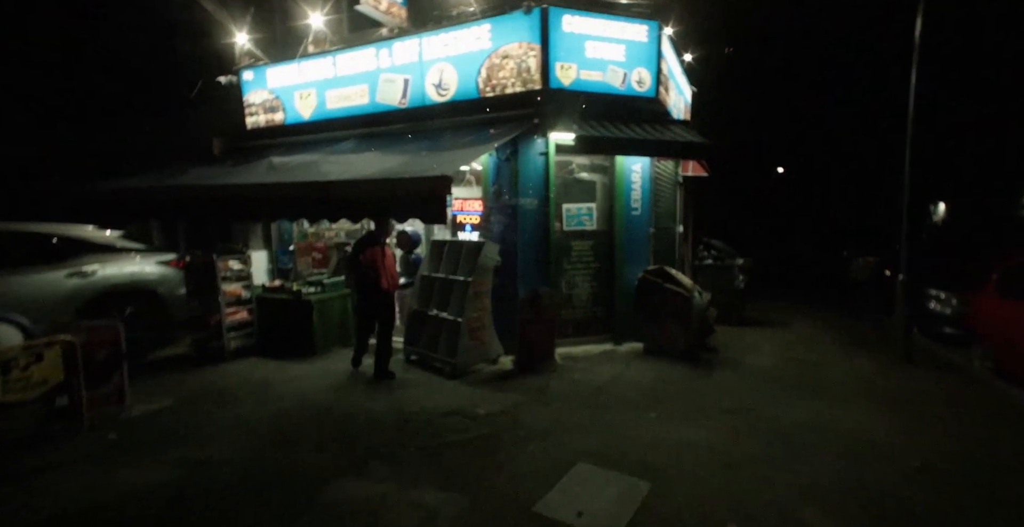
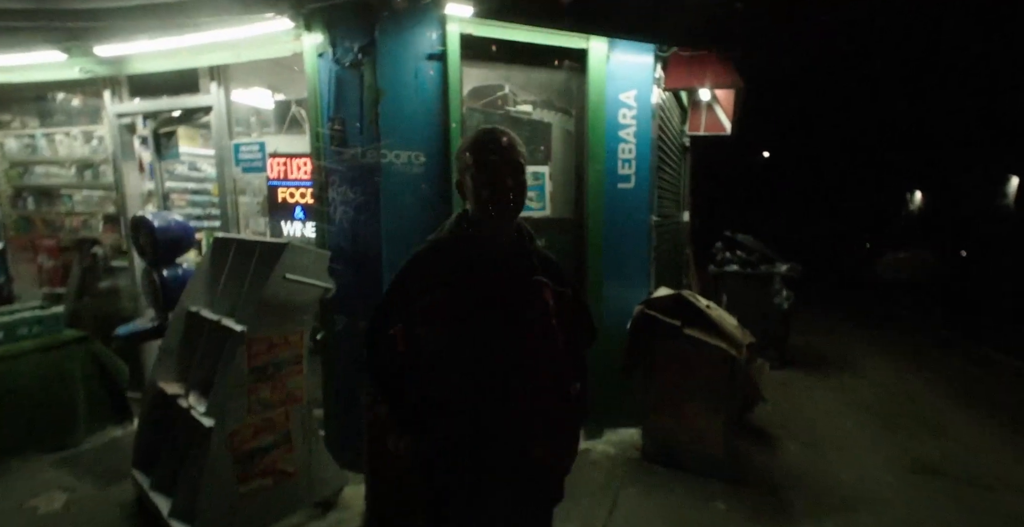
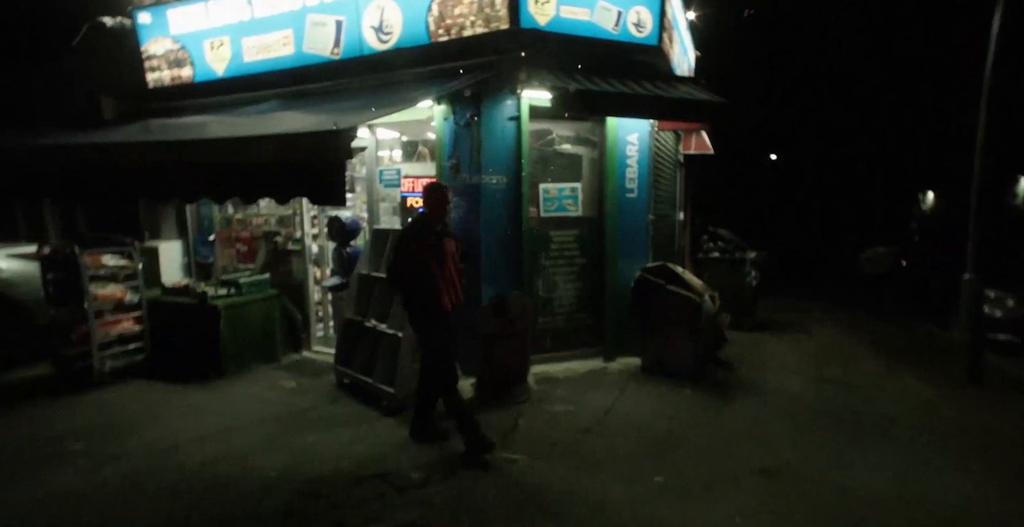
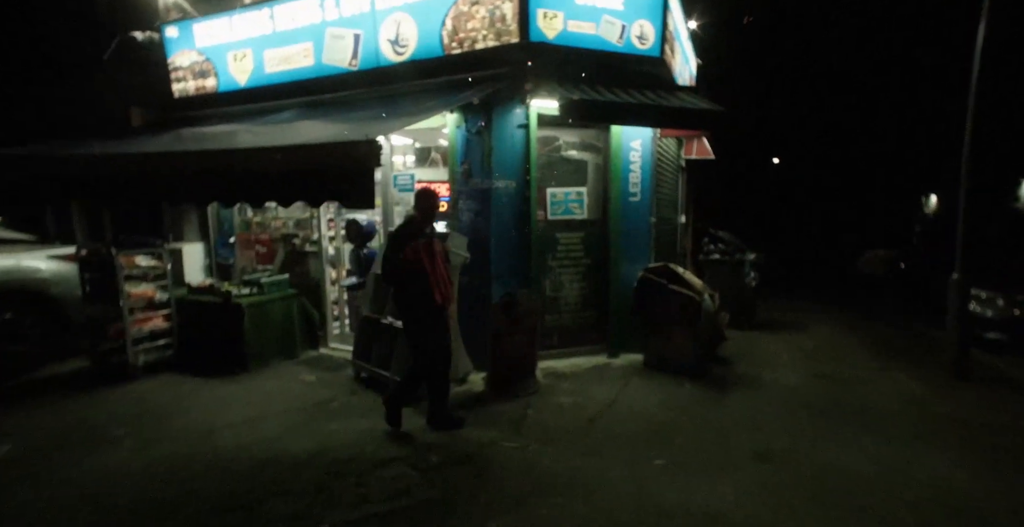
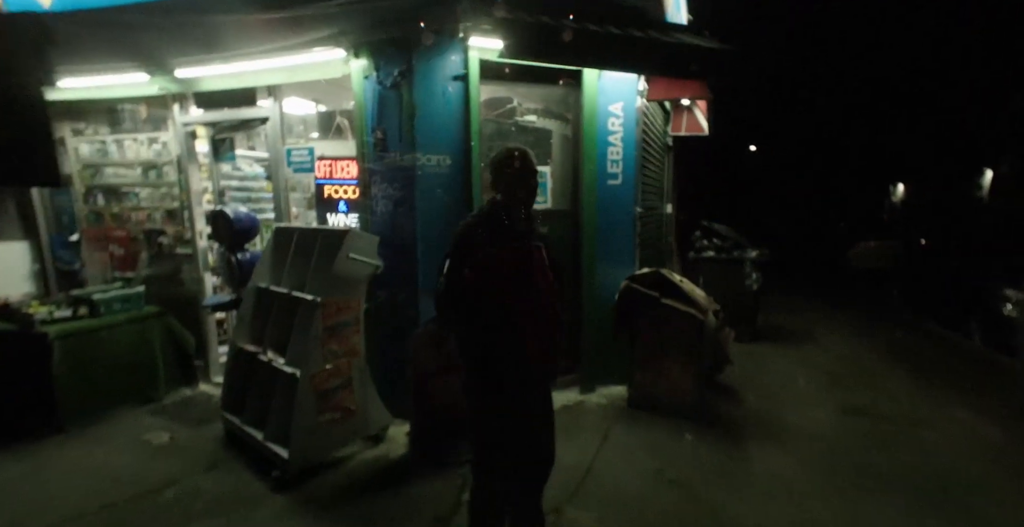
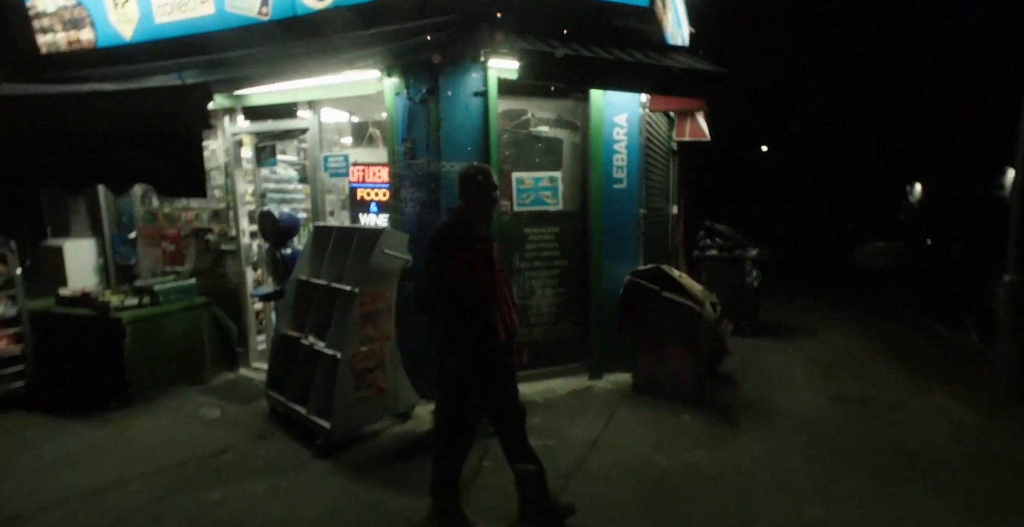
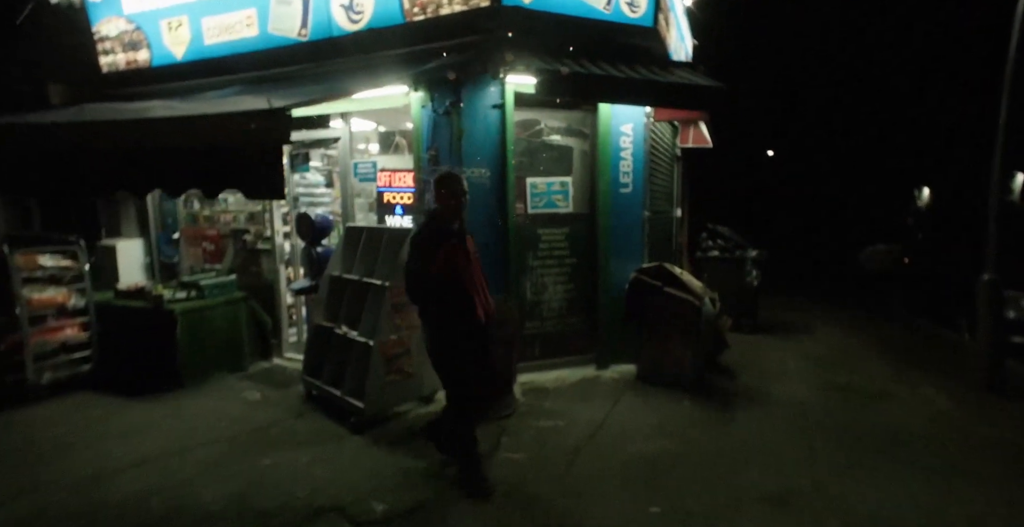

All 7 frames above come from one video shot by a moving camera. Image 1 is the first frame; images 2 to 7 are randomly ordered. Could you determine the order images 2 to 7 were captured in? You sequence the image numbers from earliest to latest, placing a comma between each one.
4, 3, 7, 6, 5, 2
